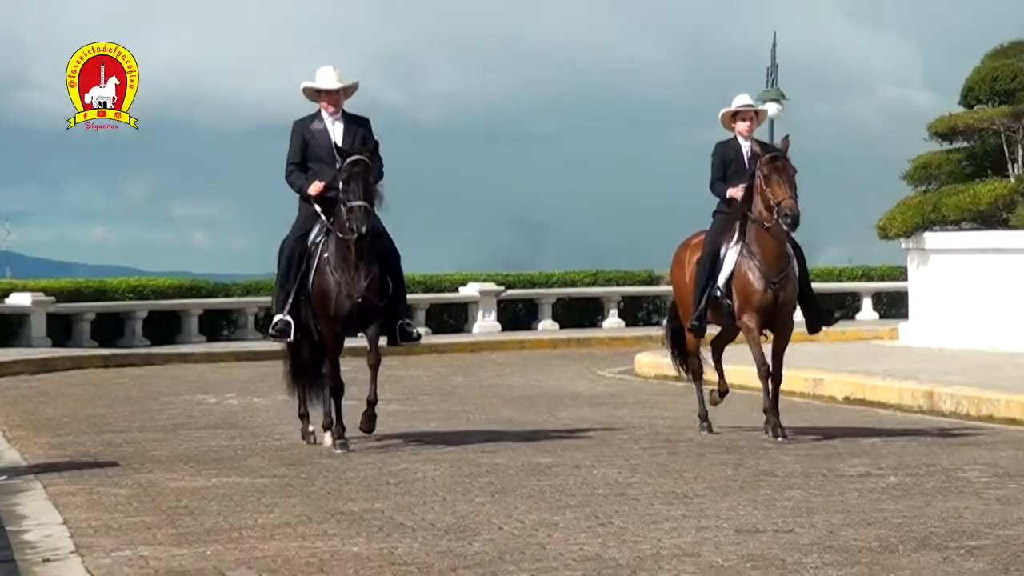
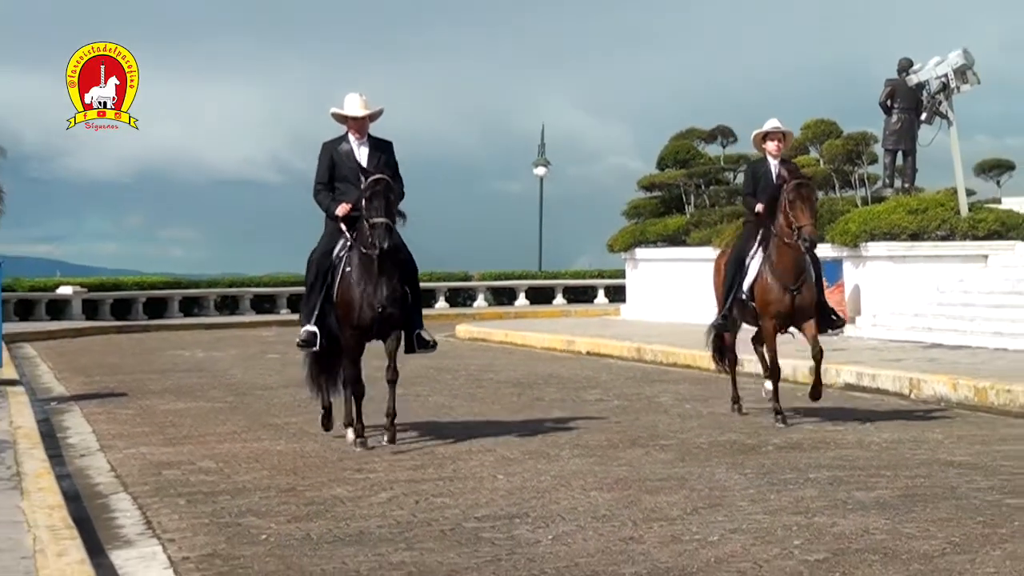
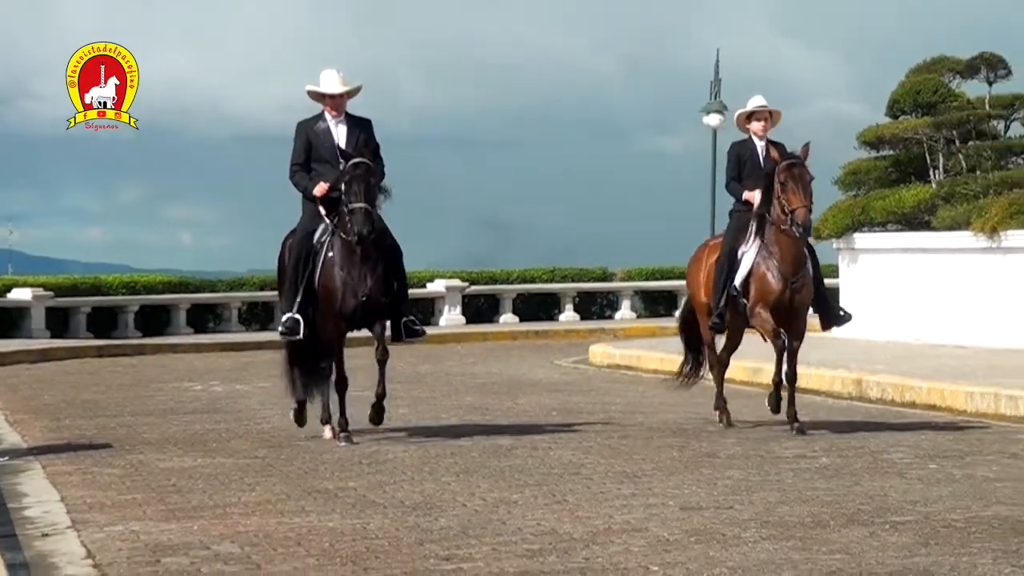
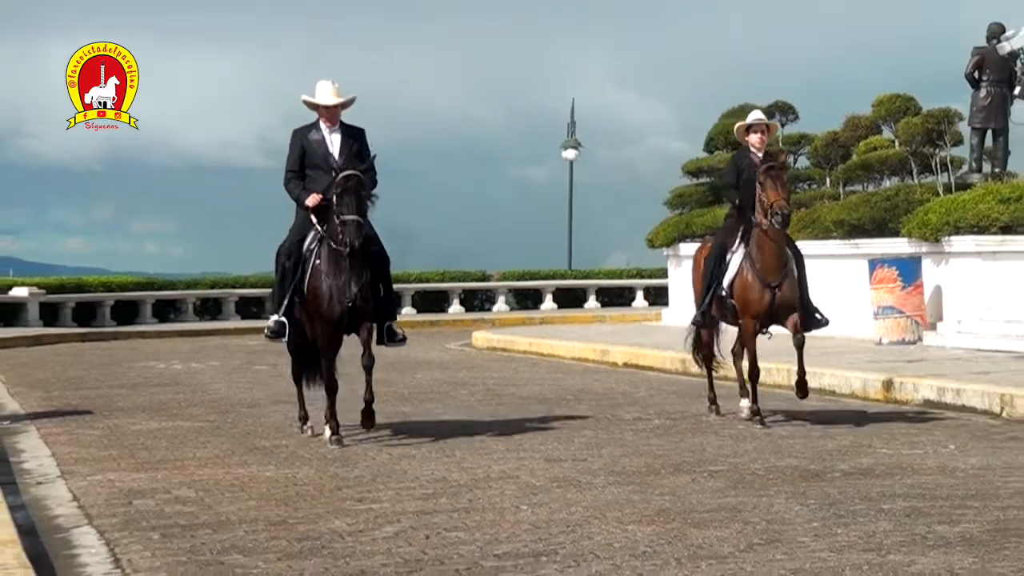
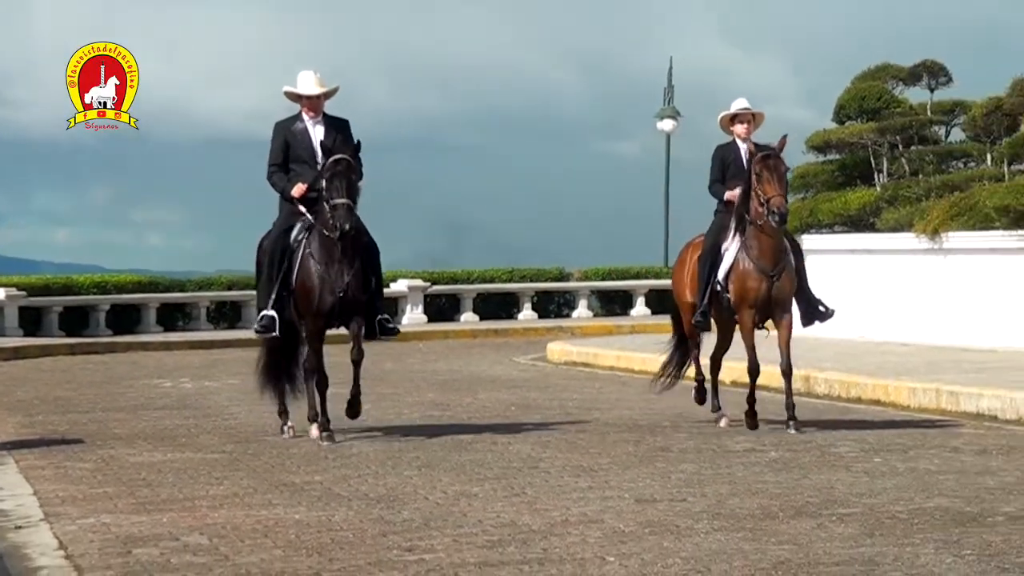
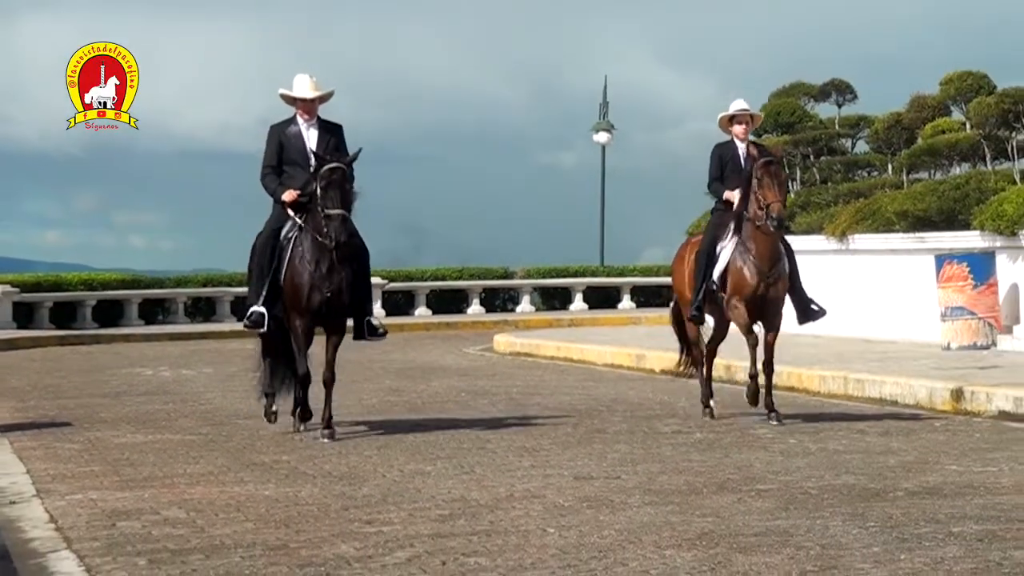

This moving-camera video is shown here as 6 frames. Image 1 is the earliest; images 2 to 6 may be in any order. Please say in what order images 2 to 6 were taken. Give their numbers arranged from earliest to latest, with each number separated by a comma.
3, 5, 6, 4, 2
